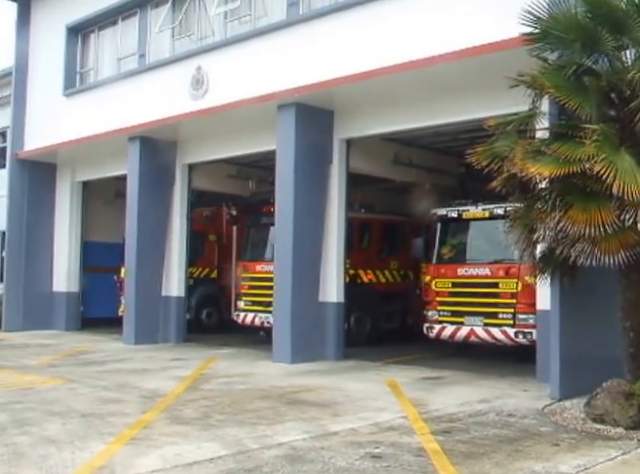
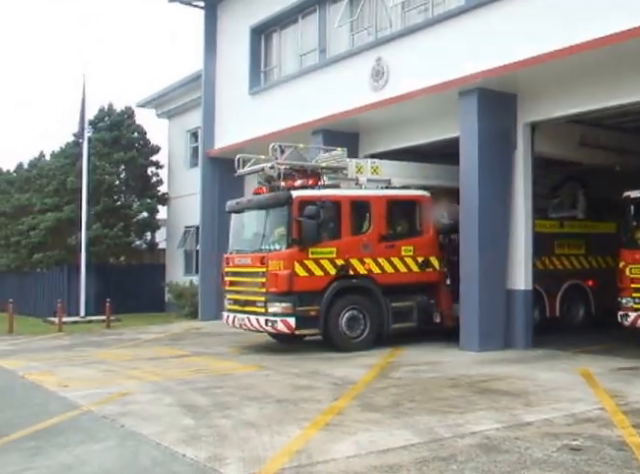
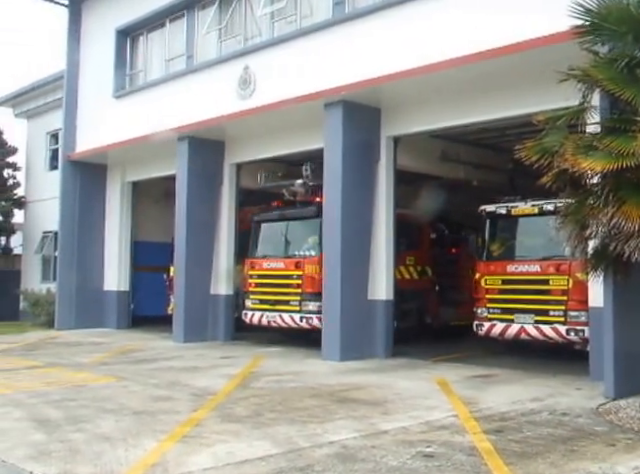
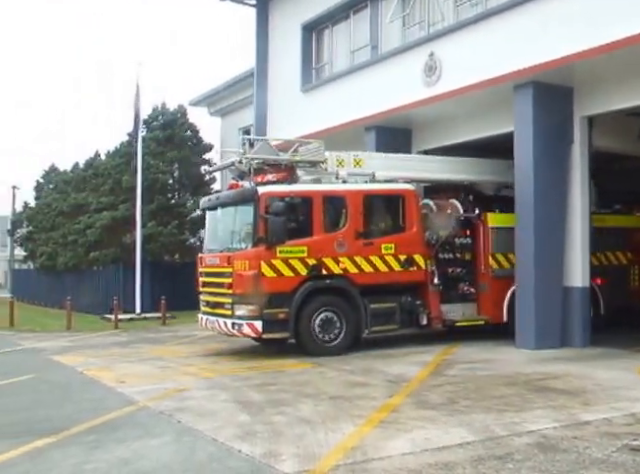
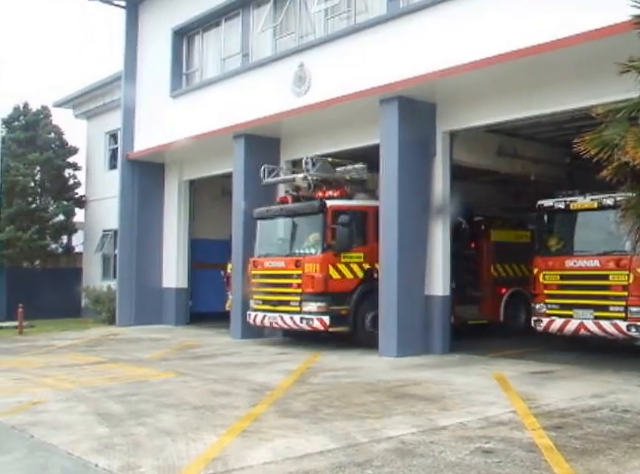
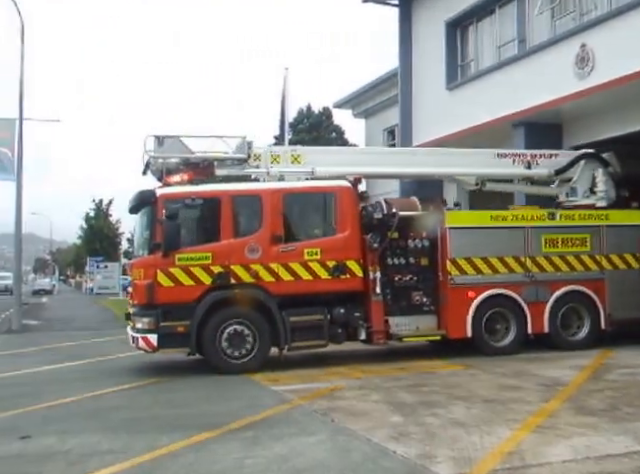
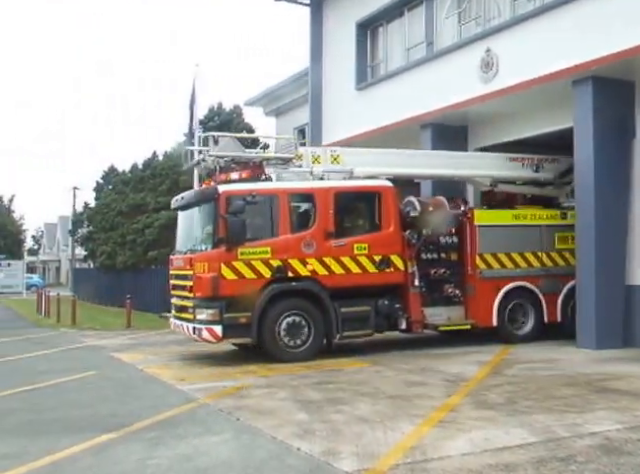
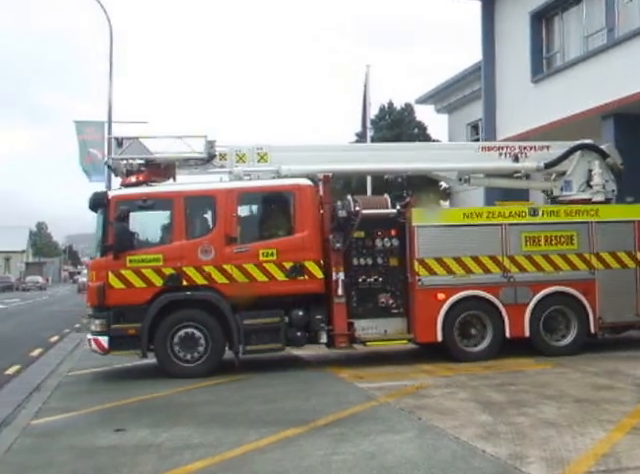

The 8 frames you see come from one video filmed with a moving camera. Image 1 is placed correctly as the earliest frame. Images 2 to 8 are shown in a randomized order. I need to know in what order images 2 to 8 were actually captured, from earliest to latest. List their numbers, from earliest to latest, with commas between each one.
3, 5, 2, 4, 7, 6, 8
